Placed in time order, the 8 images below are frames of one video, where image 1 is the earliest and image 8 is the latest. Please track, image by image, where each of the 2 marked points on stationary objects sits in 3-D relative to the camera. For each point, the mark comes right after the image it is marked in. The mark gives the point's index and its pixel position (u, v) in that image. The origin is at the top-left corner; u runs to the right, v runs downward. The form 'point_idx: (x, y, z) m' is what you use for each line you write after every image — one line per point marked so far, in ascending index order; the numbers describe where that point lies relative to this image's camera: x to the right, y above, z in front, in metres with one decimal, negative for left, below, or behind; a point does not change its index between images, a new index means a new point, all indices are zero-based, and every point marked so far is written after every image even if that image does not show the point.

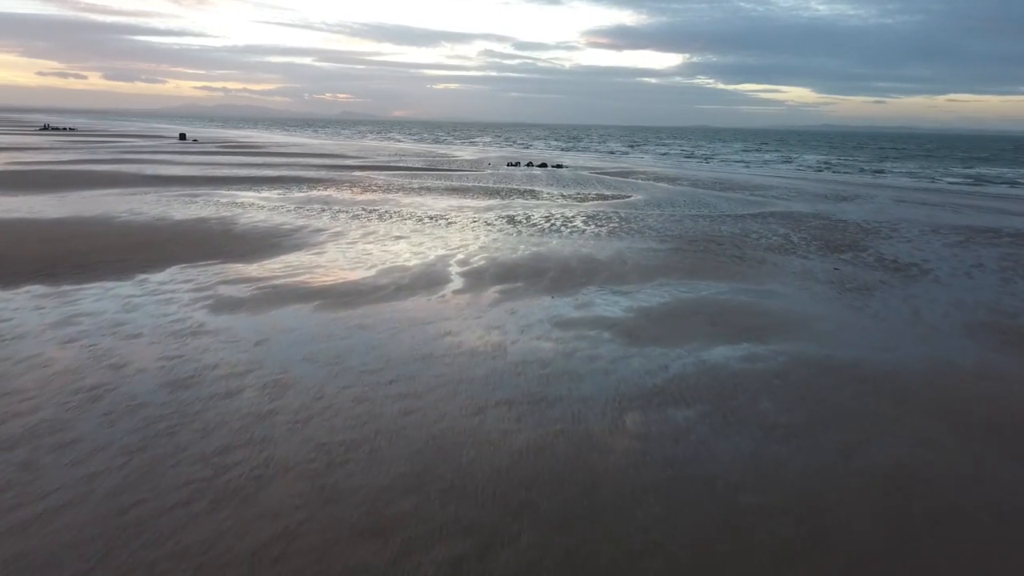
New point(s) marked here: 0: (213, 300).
0: (-3.9, -0.2, +8.1) m
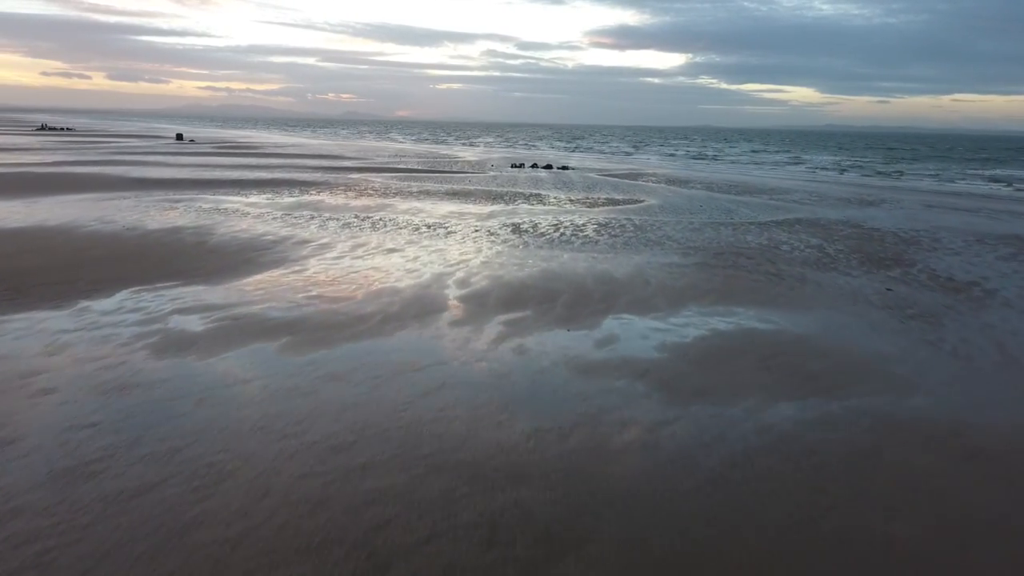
0: (-3.8, -0.5, +6.7) m
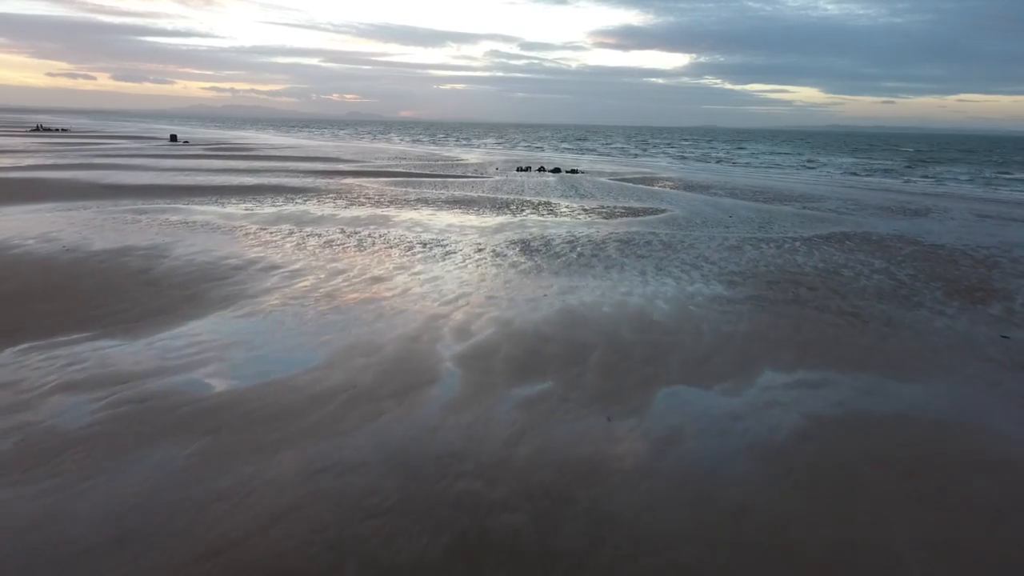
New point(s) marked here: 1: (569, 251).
0: (-3.6, -1.1, +4.6) m
1: (+1.2, +0.7, +12.7) m
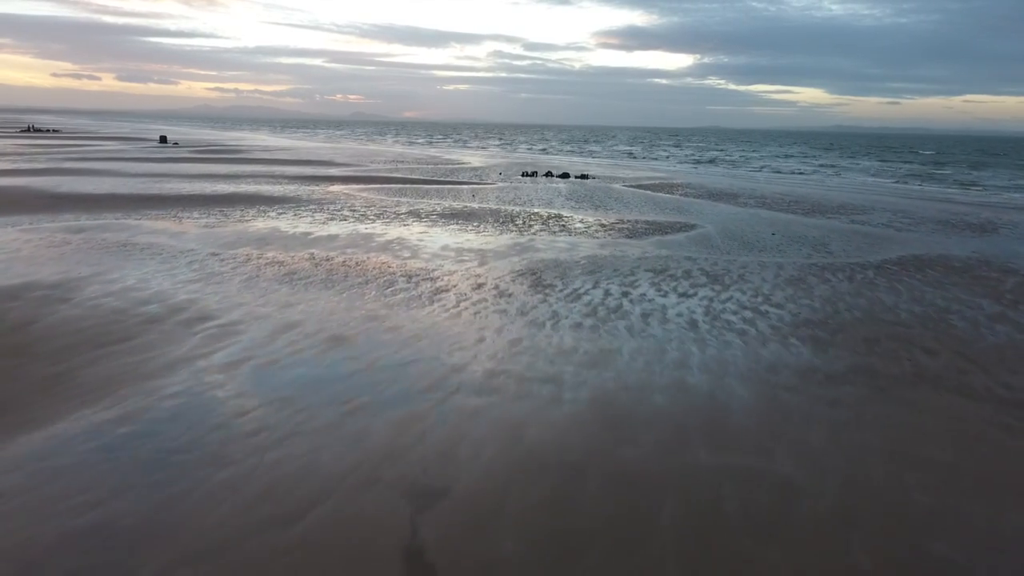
0: (-3.6, -1.8, +1.9) m
1: (+1.3, 0.0, +10.1) m
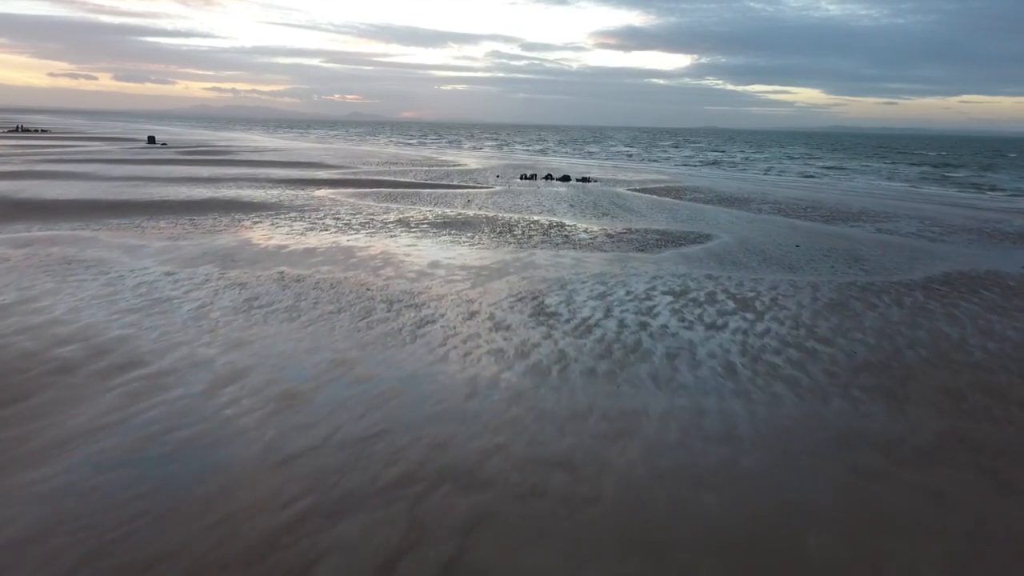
0: (-3.6, -2.2, +0.4) m
1: (+1.3, -0.4, +8.6) m
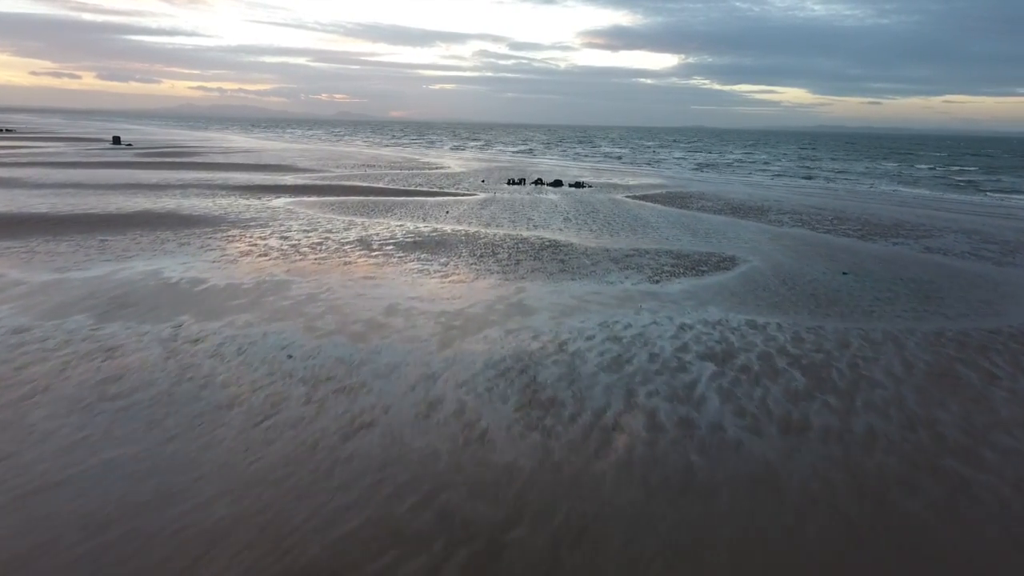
0: (-3.6, -3.0, -2.4) m
1: (+1.1, -1.1, +5.8) m
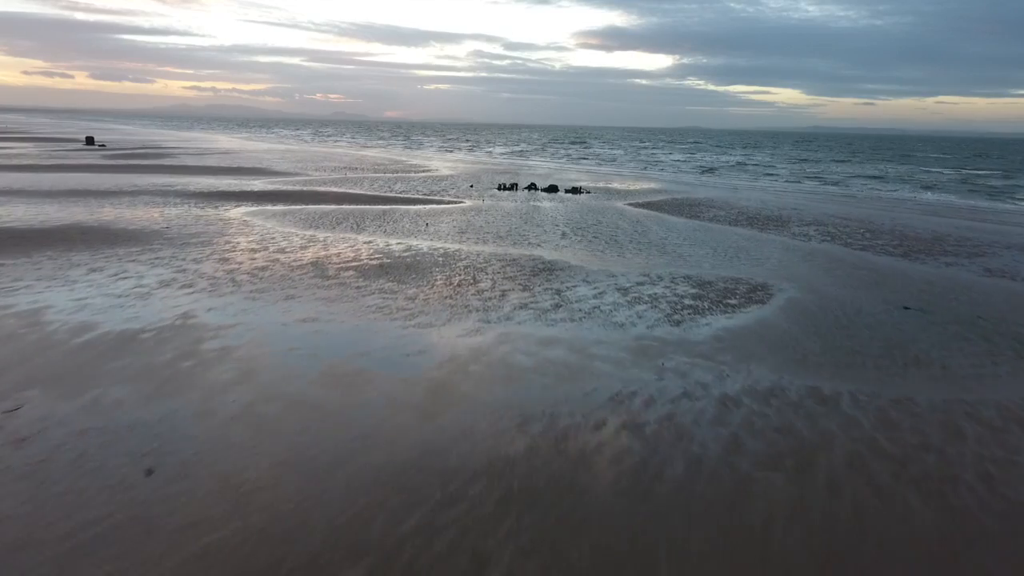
0: (-3.7, -3.6, -4.8) m
1: (+0.9, -1.8, +3.5) m
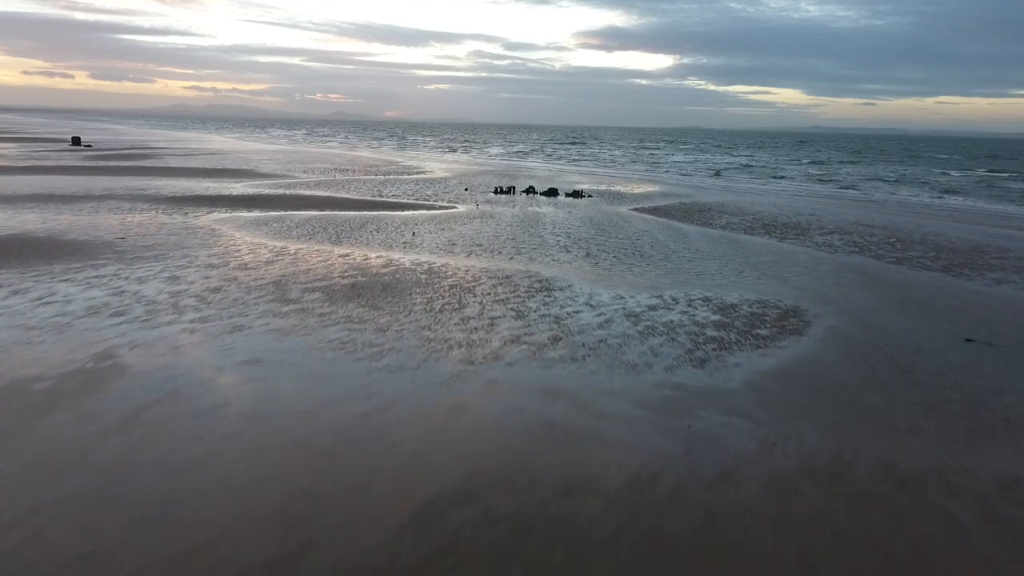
0: (-3.8, -4.0, -6.3) m
1: (+0.8, -2.1, +1.9) m
